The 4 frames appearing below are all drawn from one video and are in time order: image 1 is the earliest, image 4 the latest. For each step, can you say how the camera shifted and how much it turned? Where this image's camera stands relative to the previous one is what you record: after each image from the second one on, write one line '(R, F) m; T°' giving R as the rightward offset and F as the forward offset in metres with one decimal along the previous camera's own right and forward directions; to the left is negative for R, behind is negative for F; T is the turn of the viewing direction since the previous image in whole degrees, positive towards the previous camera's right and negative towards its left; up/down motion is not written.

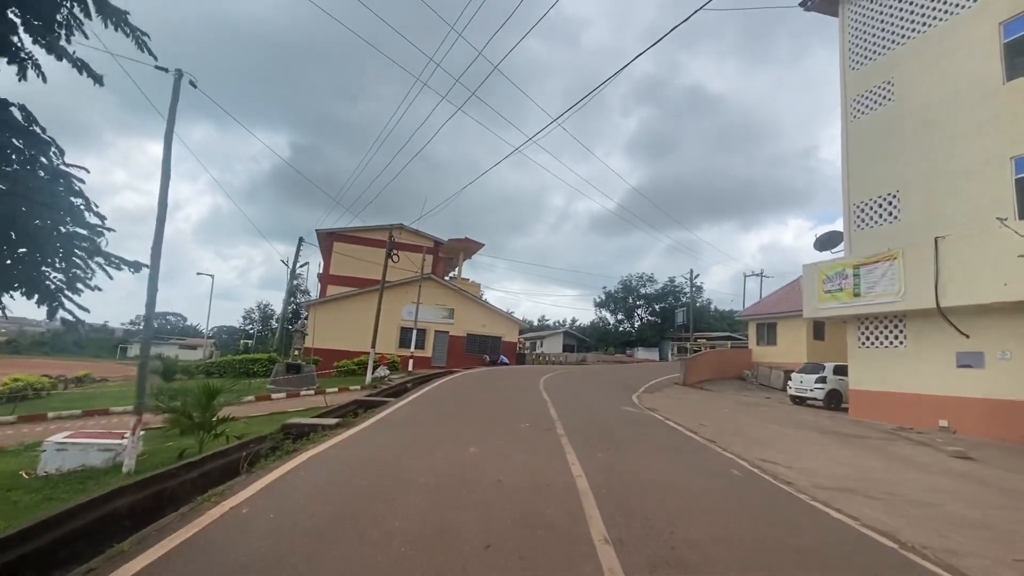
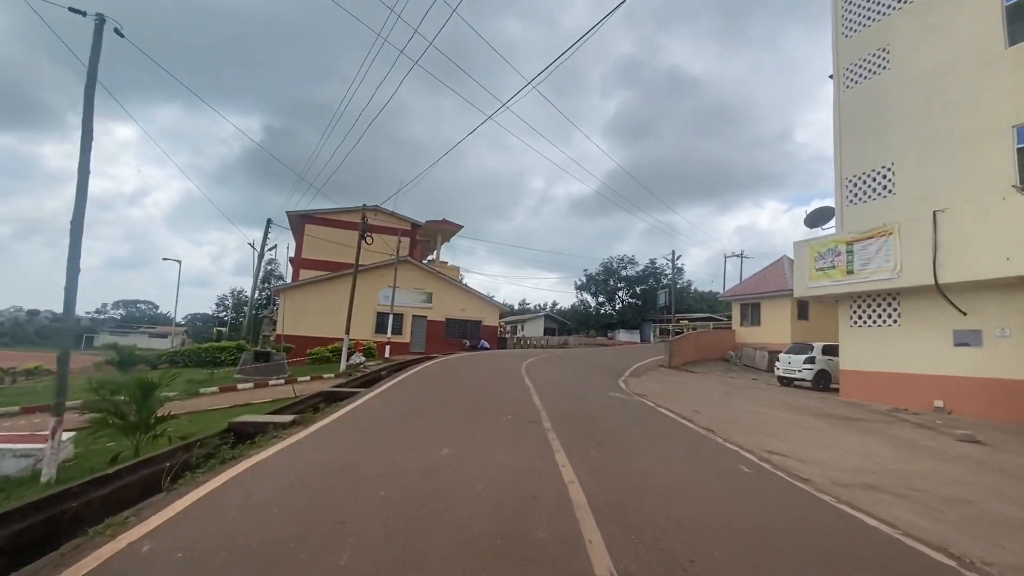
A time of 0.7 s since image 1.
(0.0, +1.0) m; +2°
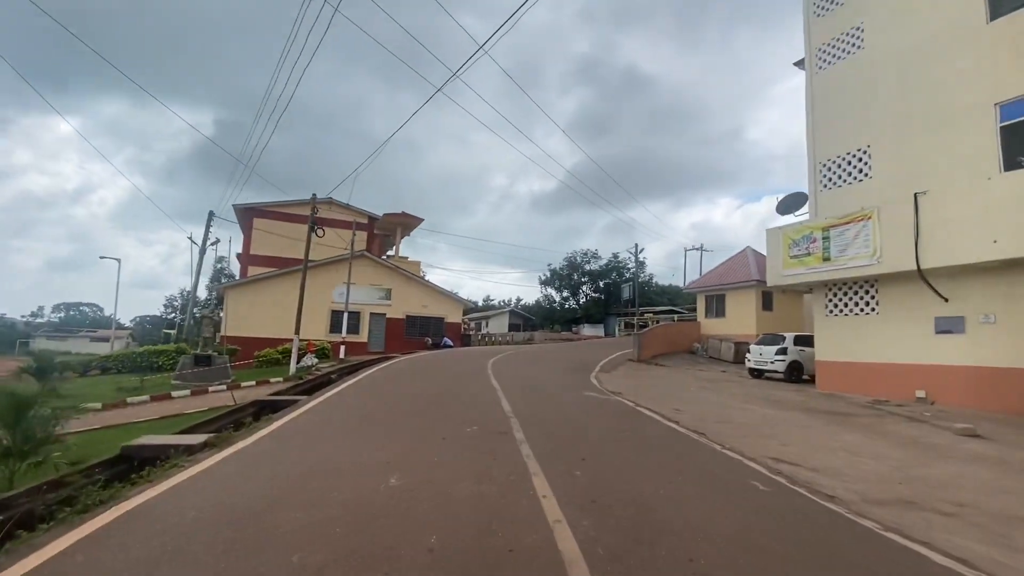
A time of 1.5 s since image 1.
(0.0, +1.3) m; +4°
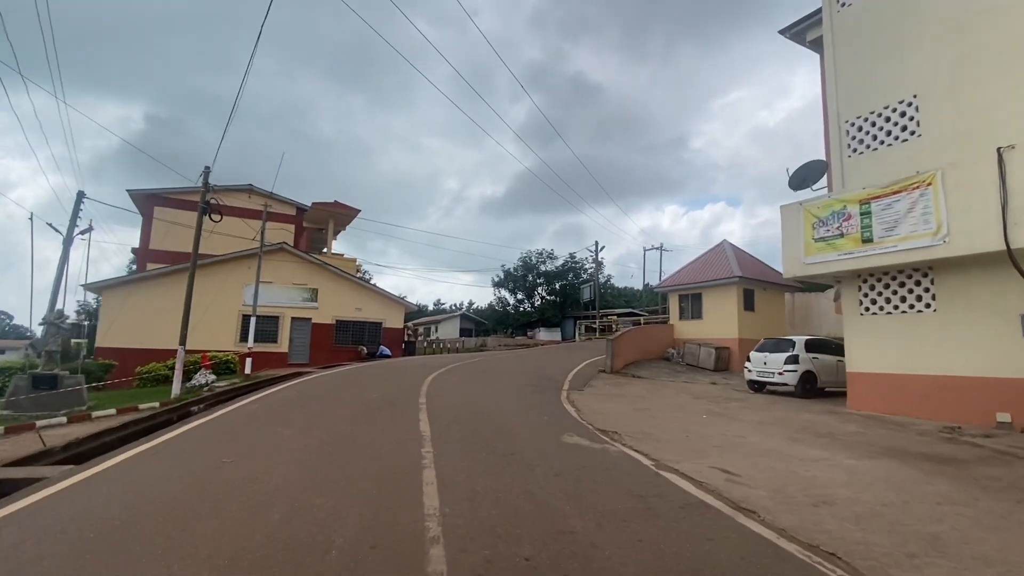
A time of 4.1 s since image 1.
(+0.2, +4.4) m; +5°
